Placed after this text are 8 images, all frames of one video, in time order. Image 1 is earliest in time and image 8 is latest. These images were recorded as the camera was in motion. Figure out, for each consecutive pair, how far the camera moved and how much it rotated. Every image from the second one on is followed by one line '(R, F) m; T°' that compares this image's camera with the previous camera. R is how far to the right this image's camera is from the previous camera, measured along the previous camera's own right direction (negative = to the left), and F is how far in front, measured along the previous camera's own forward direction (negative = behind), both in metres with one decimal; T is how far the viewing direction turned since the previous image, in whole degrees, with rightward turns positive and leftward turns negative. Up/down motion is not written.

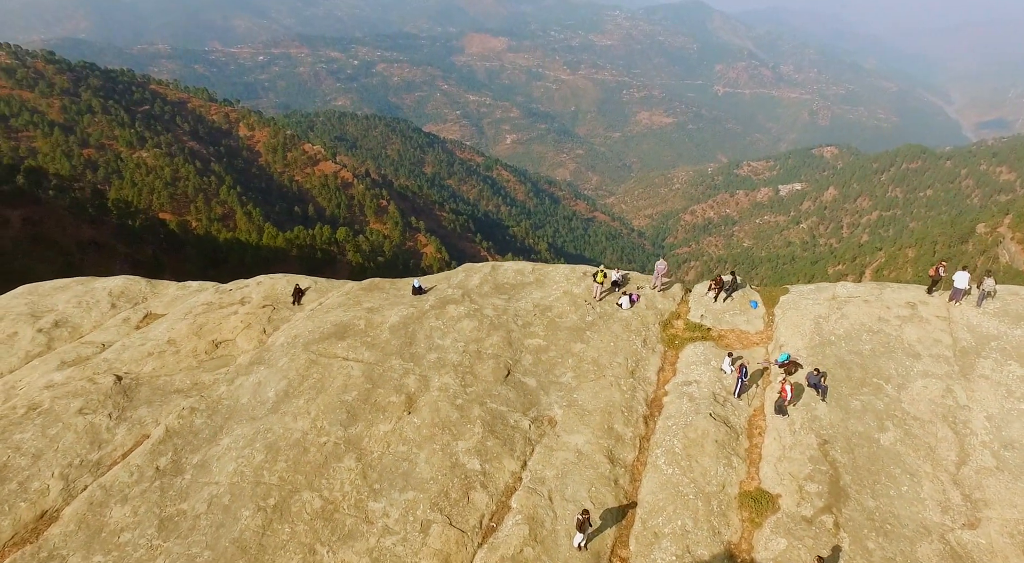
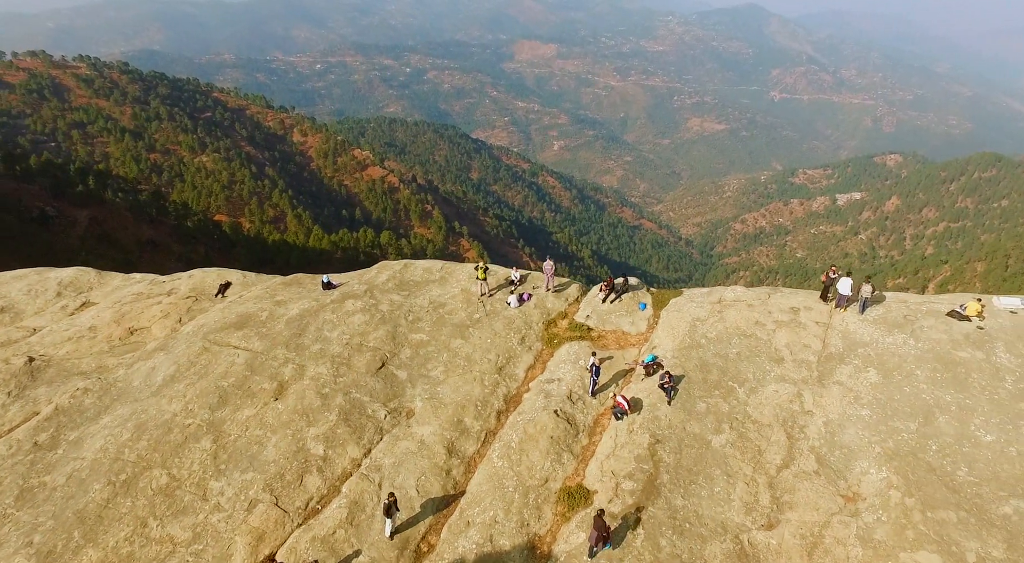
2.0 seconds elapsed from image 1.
(+10.0, -0.6) m; -5°
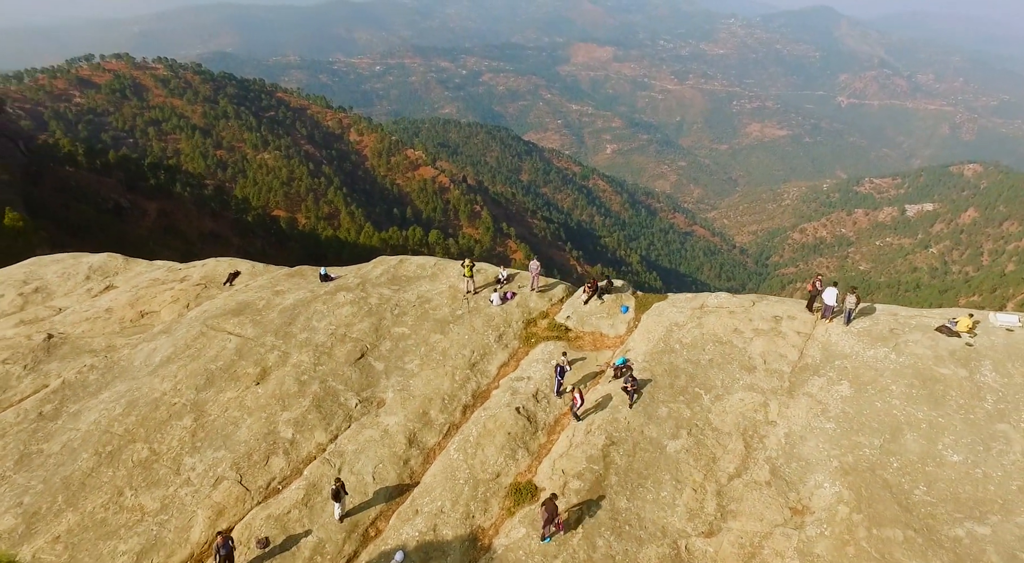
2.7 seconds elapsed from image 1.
(+4.2, -0.4) m; -5°
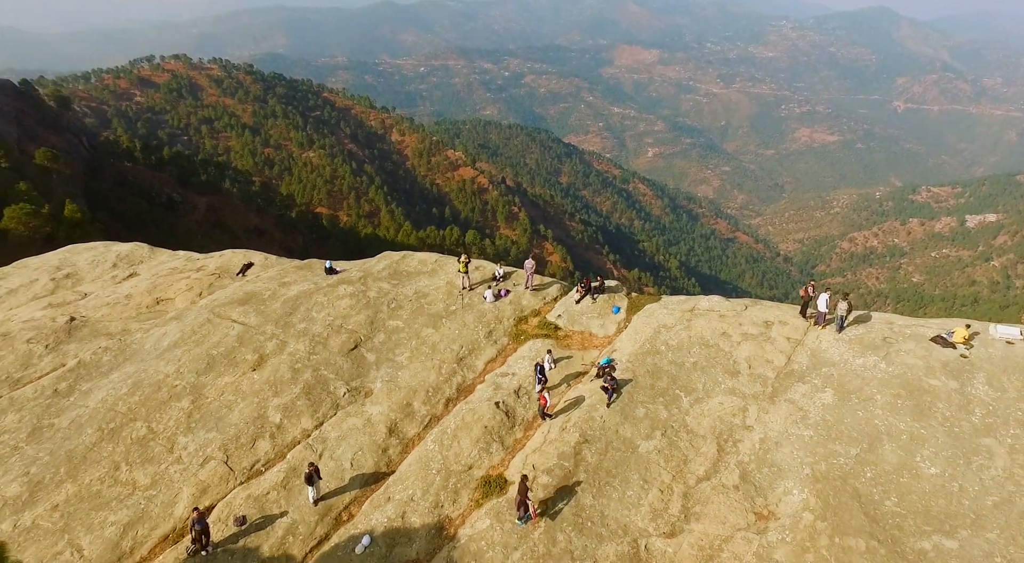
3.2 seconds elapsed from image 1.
(+2.9, -0.4) m; -4°
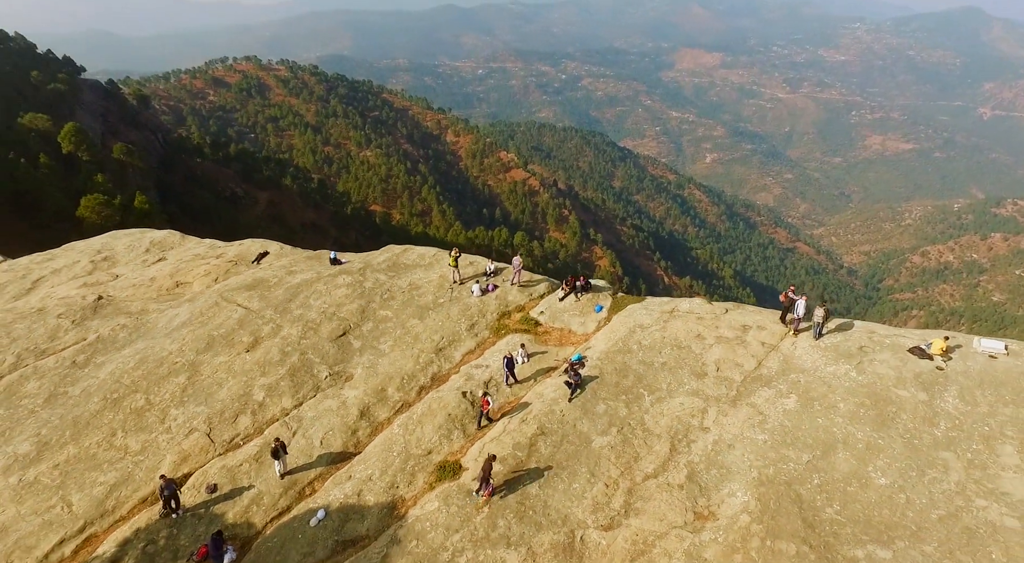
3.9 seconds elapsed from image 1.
(+4.3, -0.7) m; -5°
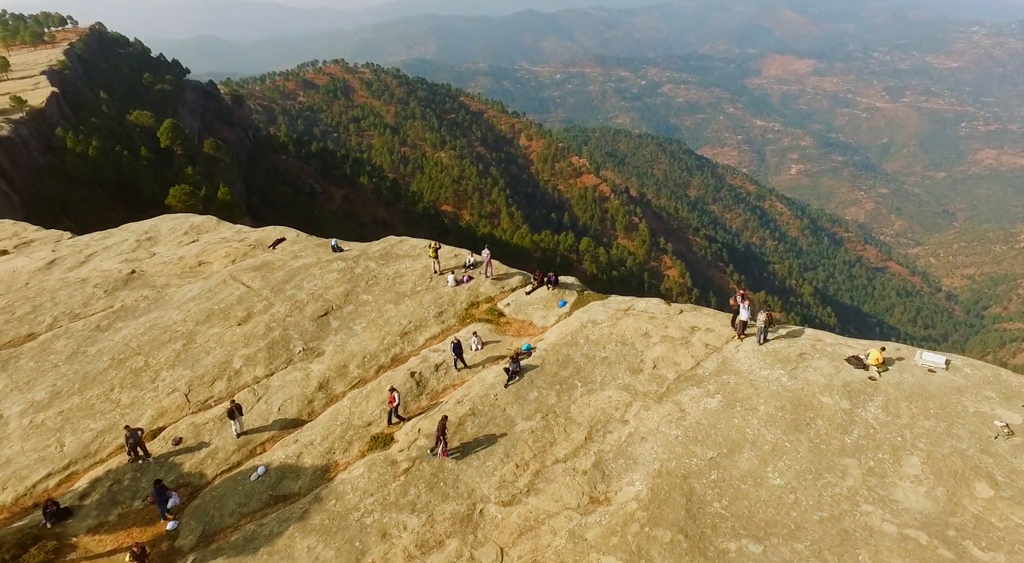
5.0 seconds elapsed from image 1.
(+6.9, -1.5) m; -7°
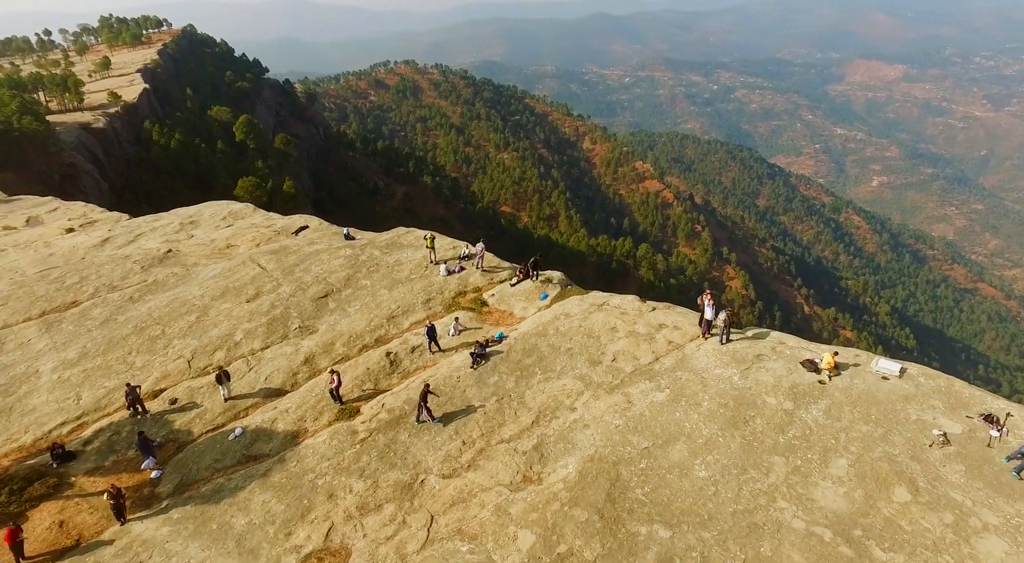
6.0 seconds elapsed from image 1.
(+5.3, -1.4) m; -6°
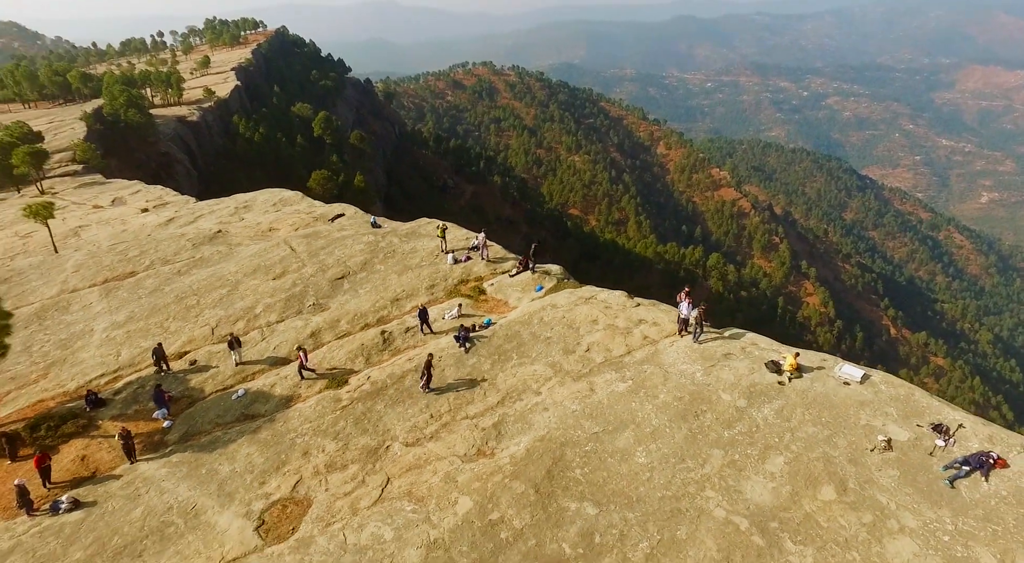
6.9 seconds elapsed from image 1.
(+5.2, -1.5) m; -7°
